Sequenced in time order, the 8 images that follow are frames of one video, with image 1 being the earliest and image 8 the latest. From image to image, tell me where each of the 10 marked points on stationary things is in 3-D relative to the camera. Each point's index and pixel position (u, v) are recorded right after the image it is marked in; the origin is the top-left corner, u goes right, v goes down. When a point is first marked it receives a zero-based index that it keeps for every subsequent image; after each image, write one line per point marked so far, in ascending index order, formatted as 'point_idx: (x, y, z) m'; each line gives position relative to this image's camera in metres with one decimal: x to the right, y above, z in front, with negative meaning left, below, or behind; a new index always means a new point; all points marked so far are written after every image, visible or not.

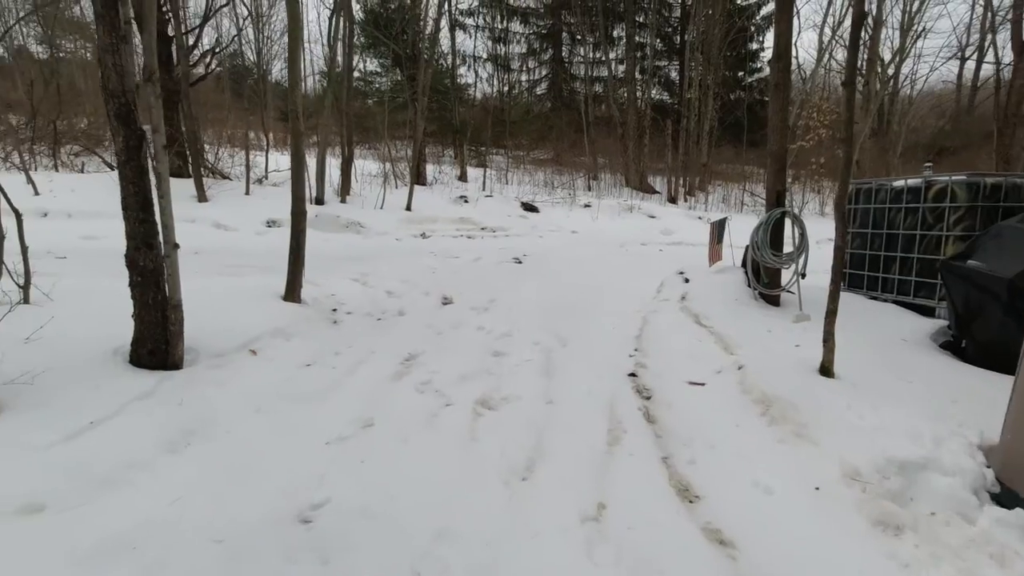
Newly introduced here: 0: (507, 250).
0: (-0.1, +0.5, +7.9) m
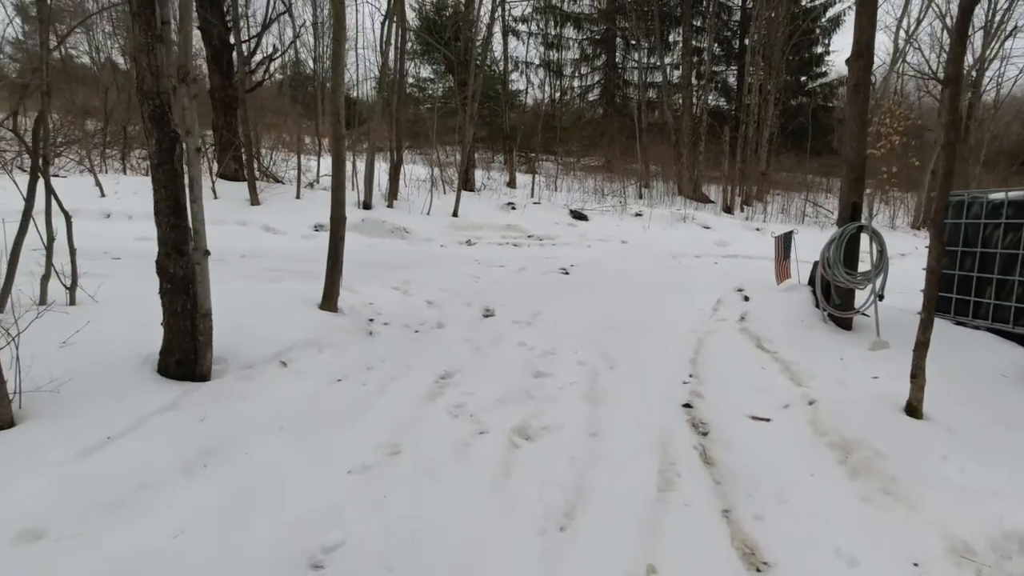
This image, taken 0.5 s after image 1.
0: (+0.6, +0.4, +7.6) m
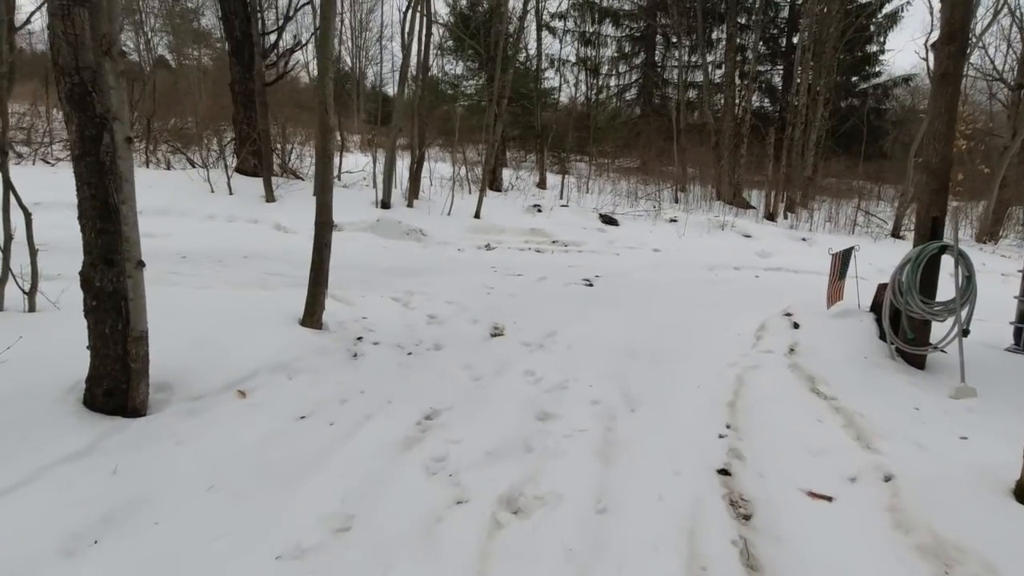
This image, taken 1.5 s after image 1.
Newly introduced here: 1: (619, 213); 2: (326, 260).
0: (+0.8, +0.2, +7.0) m
1: (+2.1, +1.5, +11.0) m
2: (-1.2, +0.2, +3.7) m
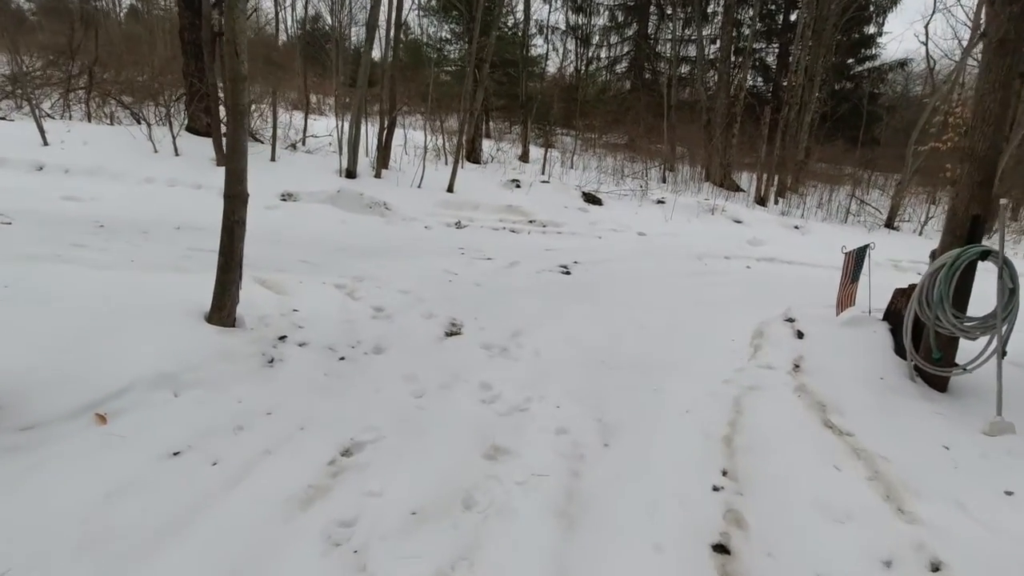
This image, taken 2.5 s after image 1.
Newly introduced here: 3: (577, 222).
0: (+0.5, +0.4, +6.3) m
1: (+1.7, +1.8, +10.4) m
2: (-1.5, +0.3, +3.0) m
3: (+0.9, +1.0, +8.1) m
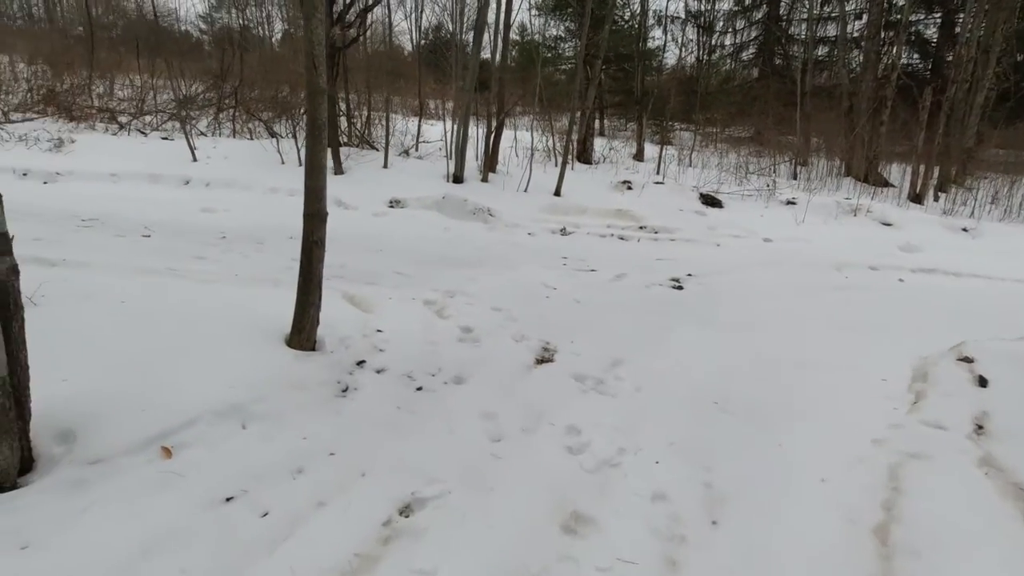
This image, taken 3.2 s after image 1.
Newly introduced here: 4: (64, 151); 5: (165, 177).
0: (+1.6, +0.3, +5.8) m
1: (+3.6, +1.6, +9.5) m
2: (-1.0, +0.1, +2.9) m
3: (+2.4, +0.8, +7.4) m
4: (-7.0, +2.2, +8.8) m
5: (-4.9, +1.6, +7.9) m
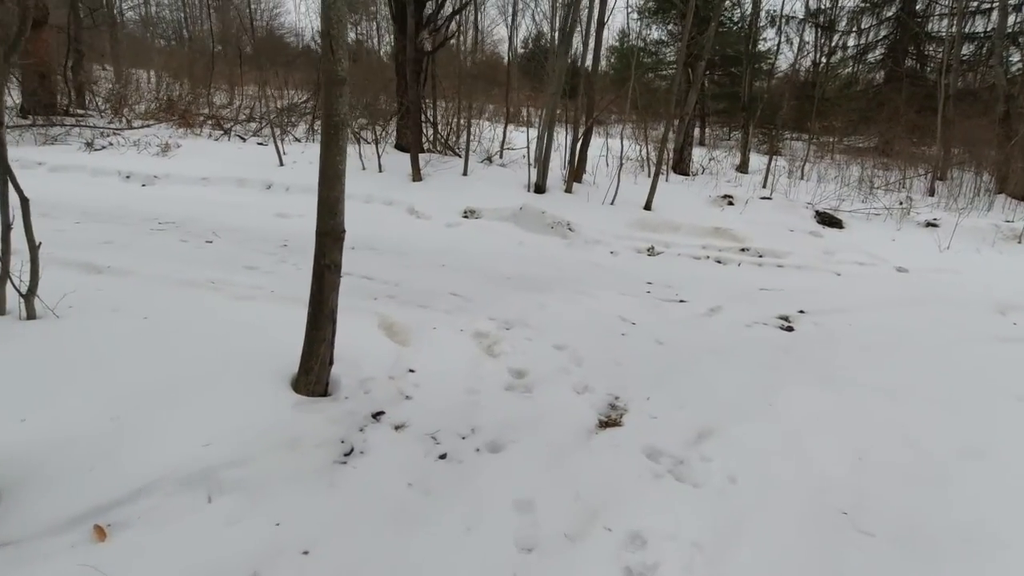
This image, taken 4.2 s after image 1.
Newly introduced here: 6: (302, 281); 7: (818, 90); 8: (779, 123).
0: (+2.2, -0.1, +4.8) m
1: (+4.9, +1.2, +8.2) m
2: (-0.8, 0.0, +2.4) m
3: (+3.3, +0.4, +6.3) m
4: (-5.7, +2.2, +9.2) m
5: (-3.7, +1.5, +7.9) m
6: (-1.6, +0.1, +4.2) m
7: (+8.1, +5.2, +14.7) m
8: (+6.5, +4.1, +13.7) m
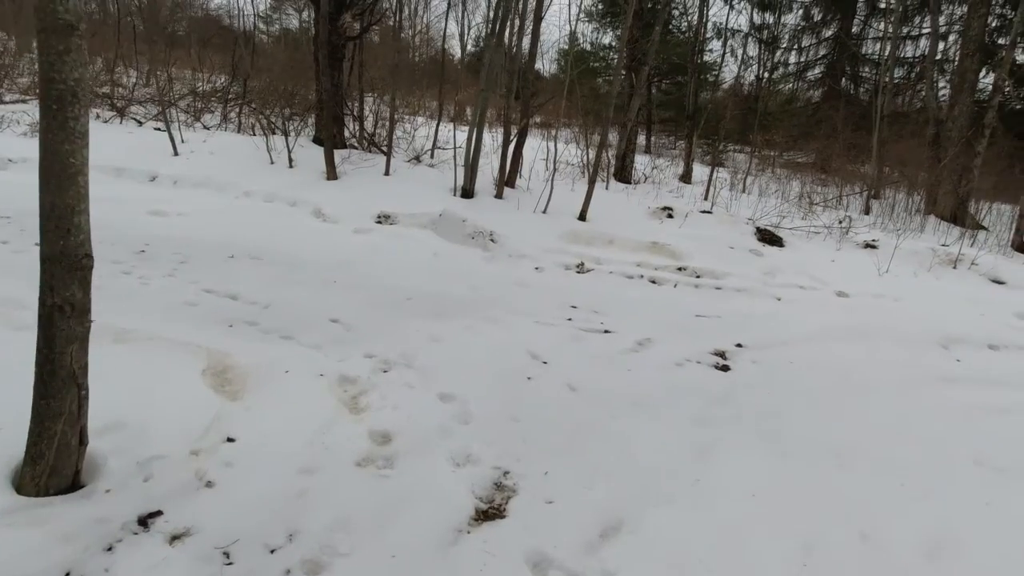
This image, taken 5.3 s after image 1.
0: (+1.5, -0.3, +4.3) m
1: (+3.9, +0.9, +7.9) m
2: (-1.3, -0.2, +1.6) m
3: (+2.5, +0.2, +5.9) m
4: (-6.7, +2.2, +8.0) m
5: (-4.7, +1.4, +6.9) m
6: (-2.2, -0.1, +3.3) m
7: (+6.5, +4.9, +14.7) m
8: (+5.1, +3.7, +13.6) m
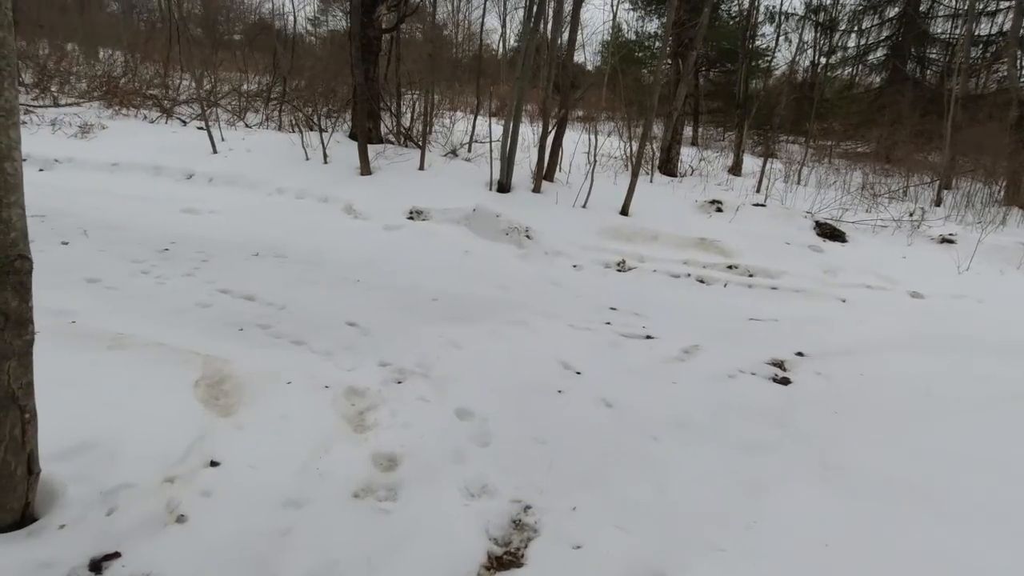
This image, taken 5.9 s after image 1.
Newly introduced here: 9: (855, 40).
0: (+1.7, -0.3, +3.9) m
1: (+4.4, +0.9, +7.2) m
2: (-1.2, -0.2, +1.4) m
3: (+2.8, +0.2, +5.3) m
4: (-6.2, +2.2, +8.1) m
5: (-4.2, +1.5, +6.9) m
6: (-2.1, -0.1, +3.2) m
7: (+7.5, +4.9, +13.8) m
8: (+6.0, +3.8, +12.8) m
9: (+10.4, +7.5, +16.8) m
